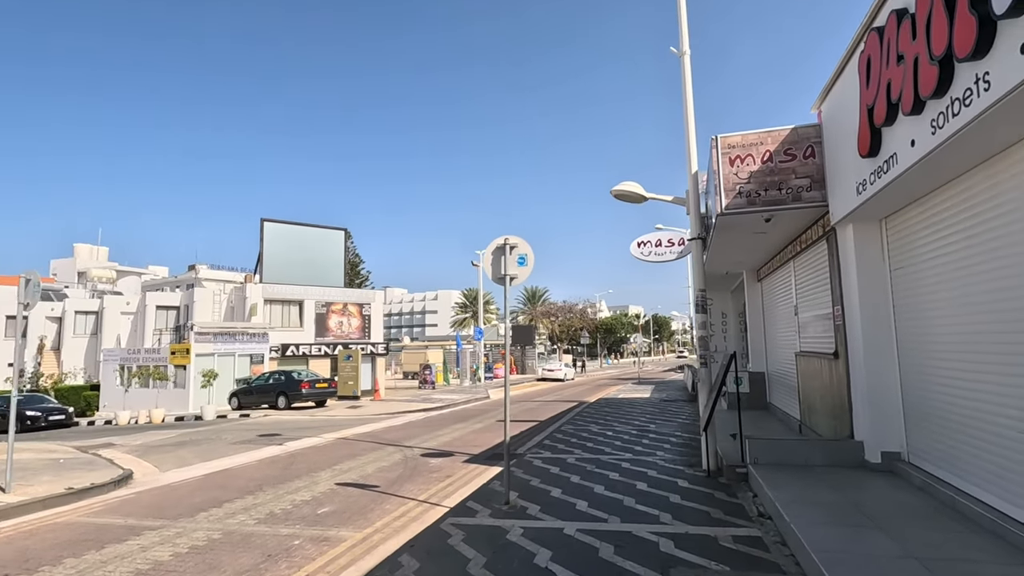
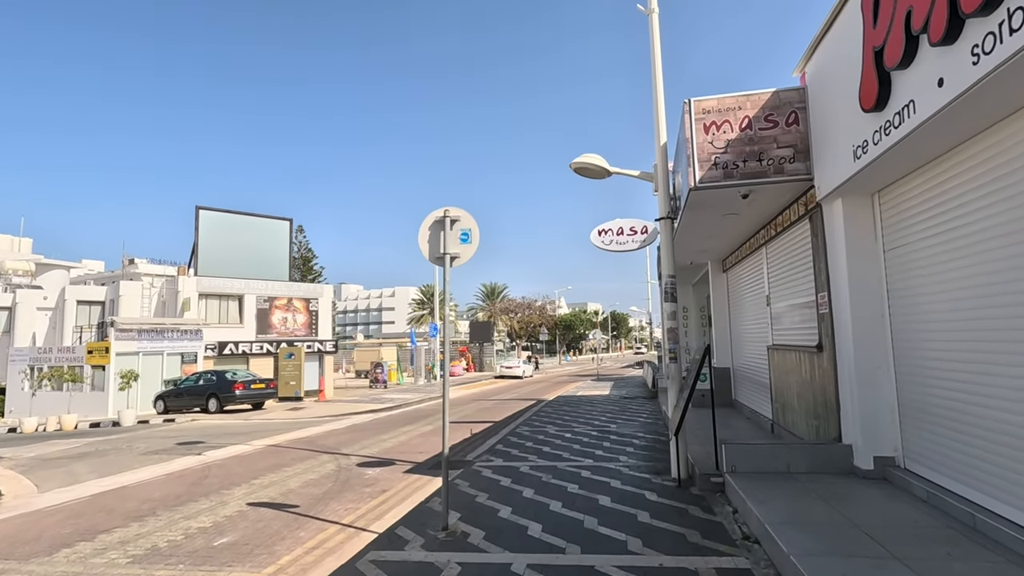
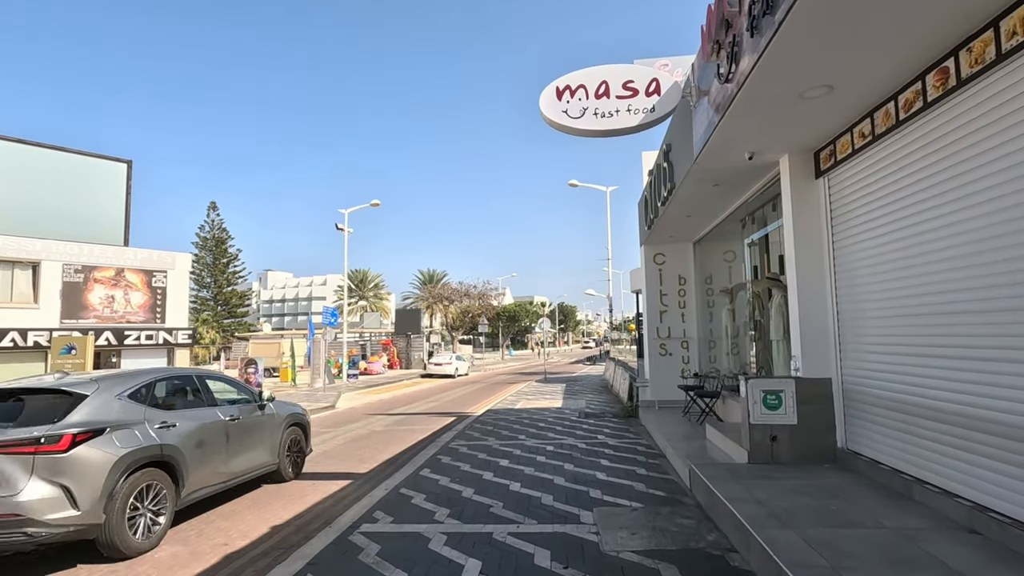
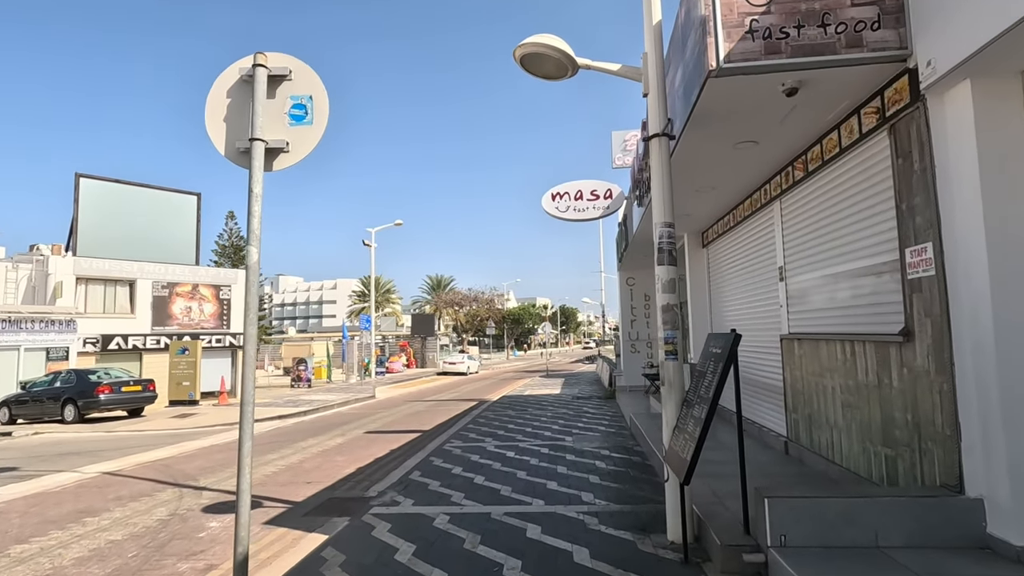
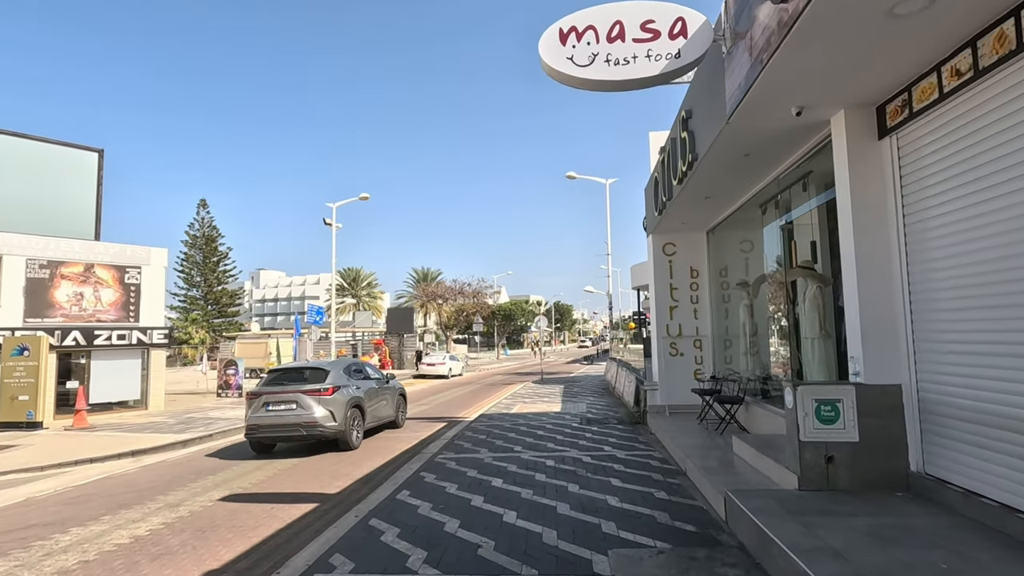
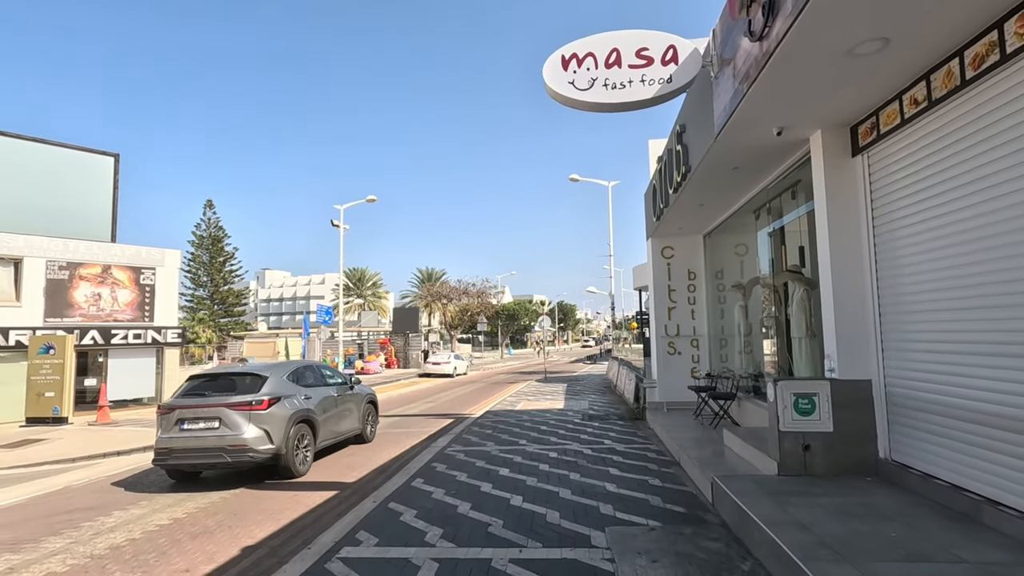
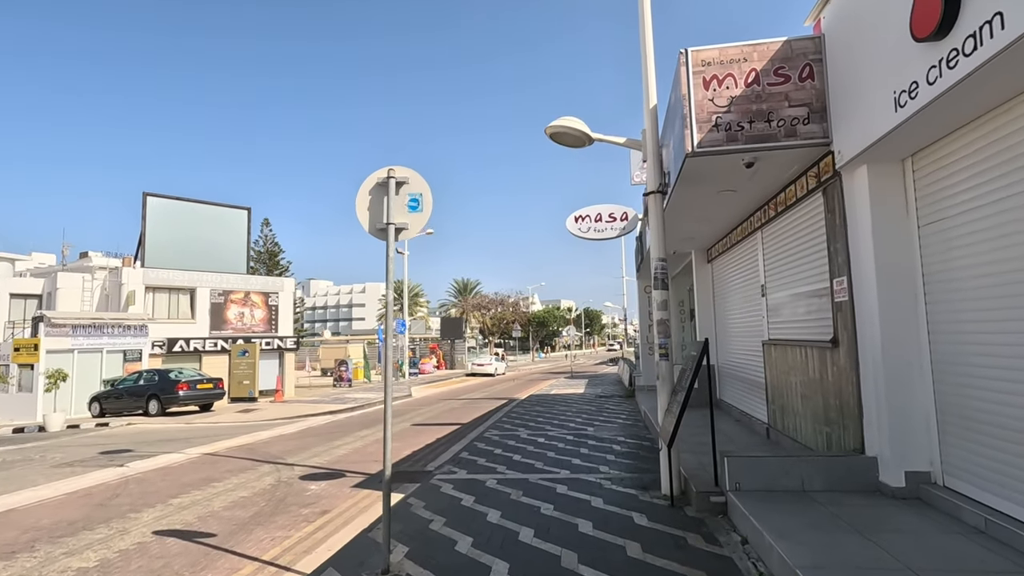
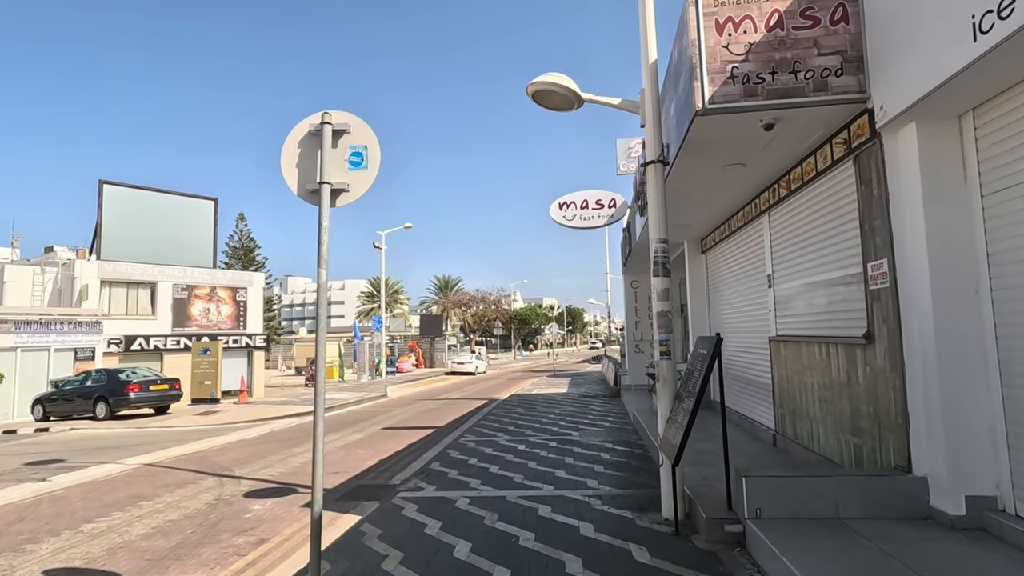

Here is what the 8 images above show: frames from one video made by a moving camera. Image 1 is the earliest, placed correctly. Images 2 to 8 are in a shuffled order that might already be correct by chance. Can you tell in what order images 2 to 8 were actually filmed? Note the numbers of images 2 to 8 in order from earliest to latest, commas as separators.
2, 7, 8, 4, 3, 6, 5
